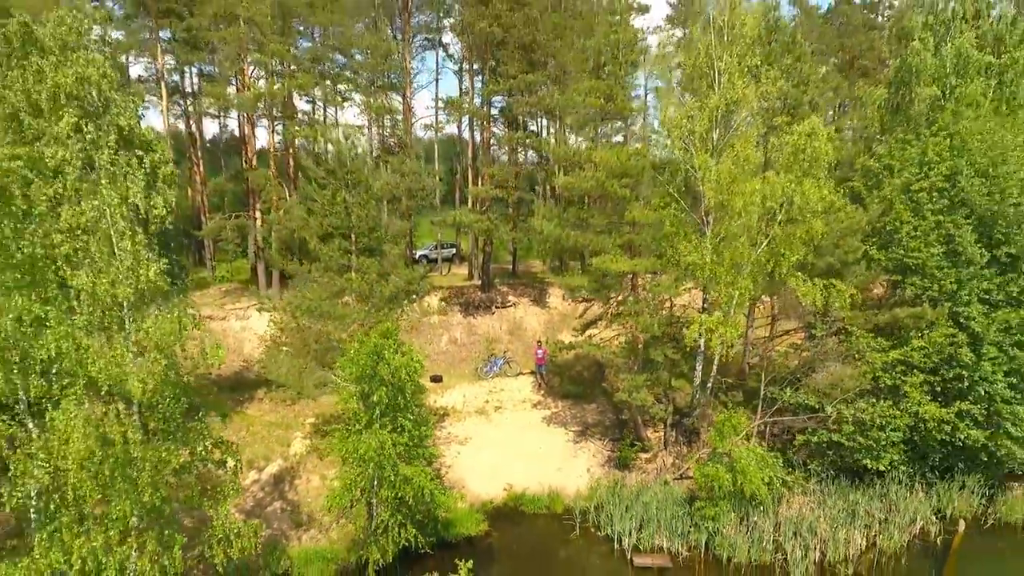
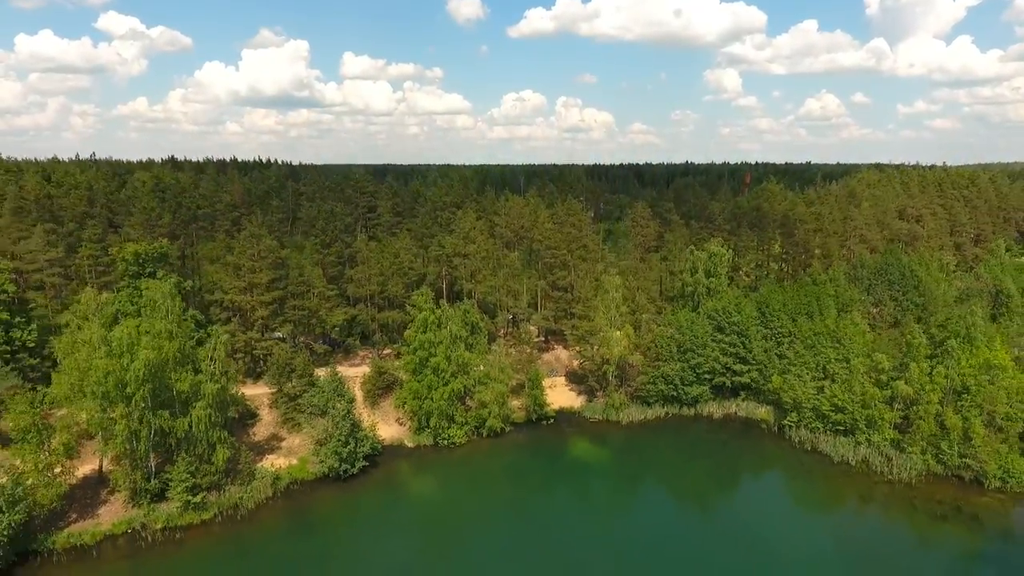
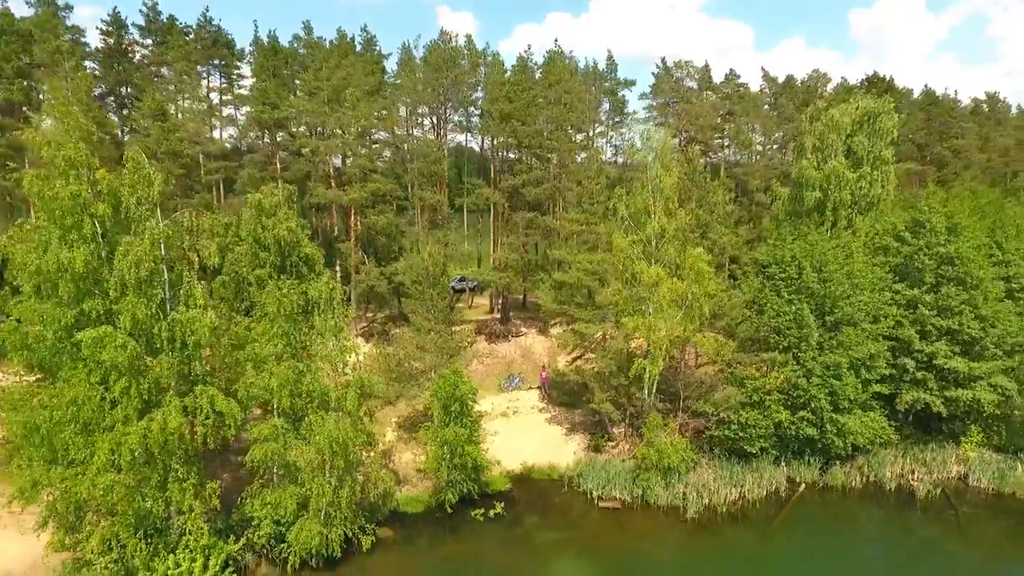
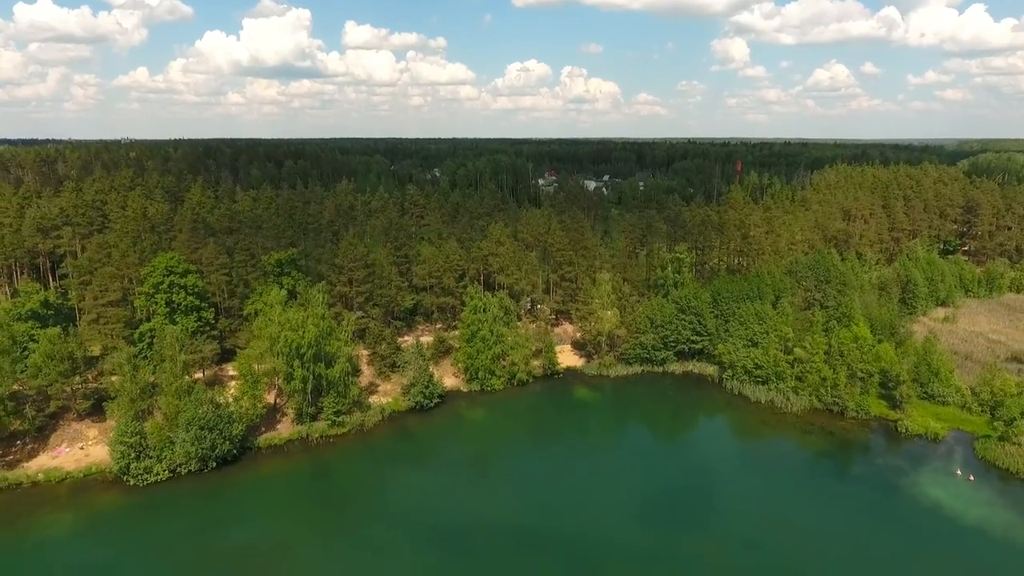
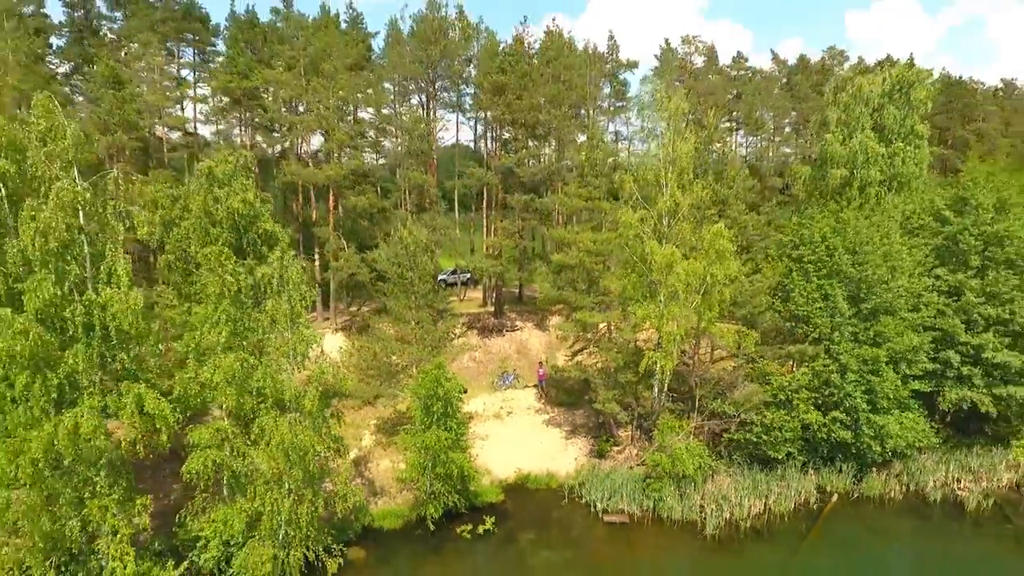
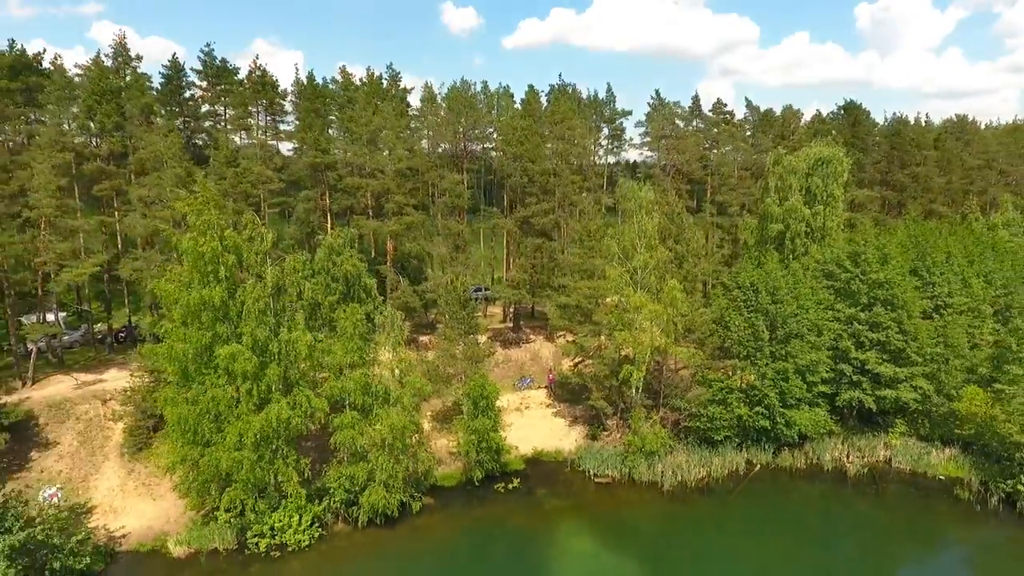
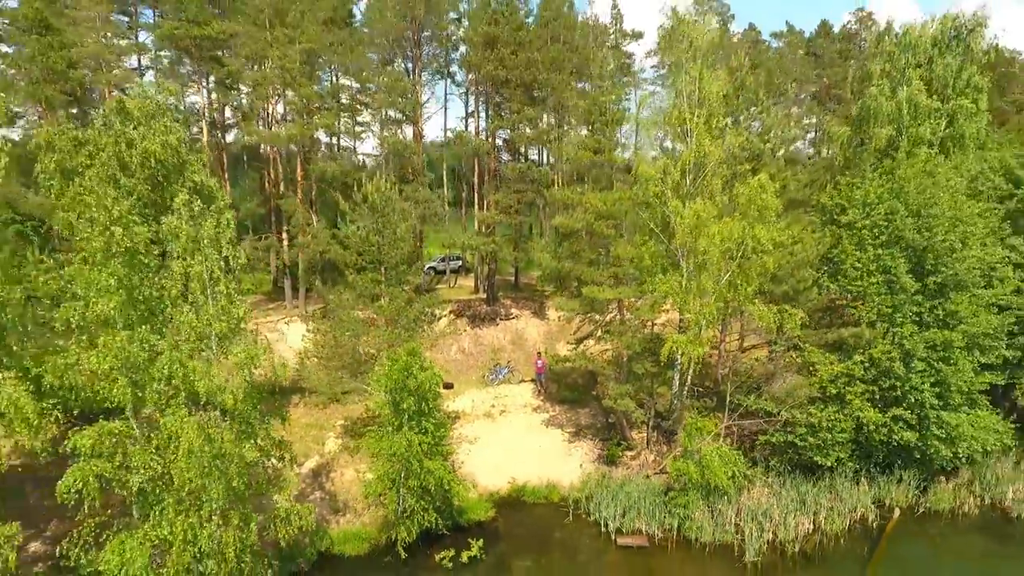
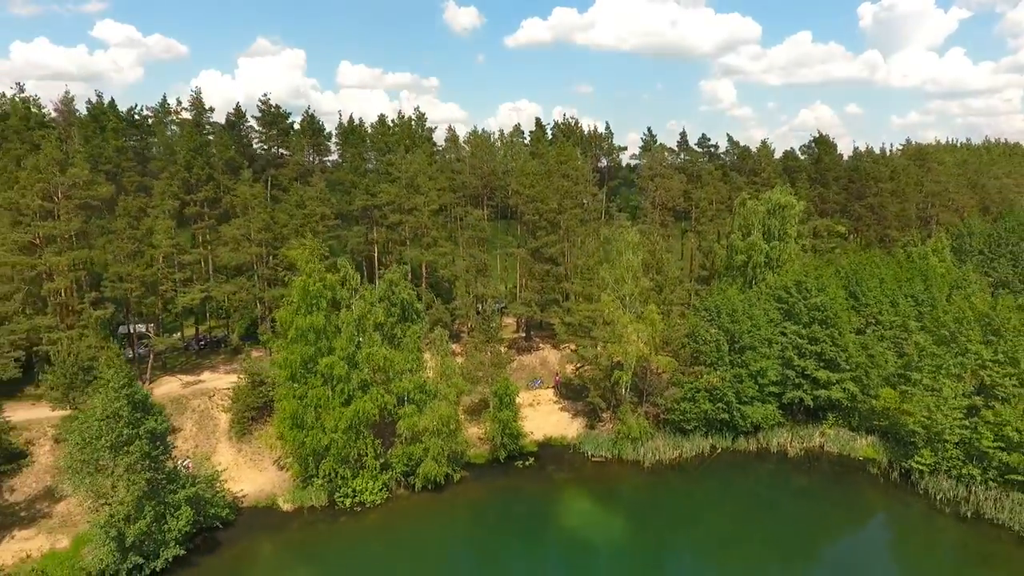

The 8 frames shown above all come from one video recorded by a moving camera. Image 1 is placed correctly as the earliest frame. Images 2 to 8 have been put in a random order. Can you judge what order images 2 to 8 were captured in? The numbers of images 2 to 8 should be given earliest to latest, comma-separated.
7, 5, 3, 6, 8, 2, 4
